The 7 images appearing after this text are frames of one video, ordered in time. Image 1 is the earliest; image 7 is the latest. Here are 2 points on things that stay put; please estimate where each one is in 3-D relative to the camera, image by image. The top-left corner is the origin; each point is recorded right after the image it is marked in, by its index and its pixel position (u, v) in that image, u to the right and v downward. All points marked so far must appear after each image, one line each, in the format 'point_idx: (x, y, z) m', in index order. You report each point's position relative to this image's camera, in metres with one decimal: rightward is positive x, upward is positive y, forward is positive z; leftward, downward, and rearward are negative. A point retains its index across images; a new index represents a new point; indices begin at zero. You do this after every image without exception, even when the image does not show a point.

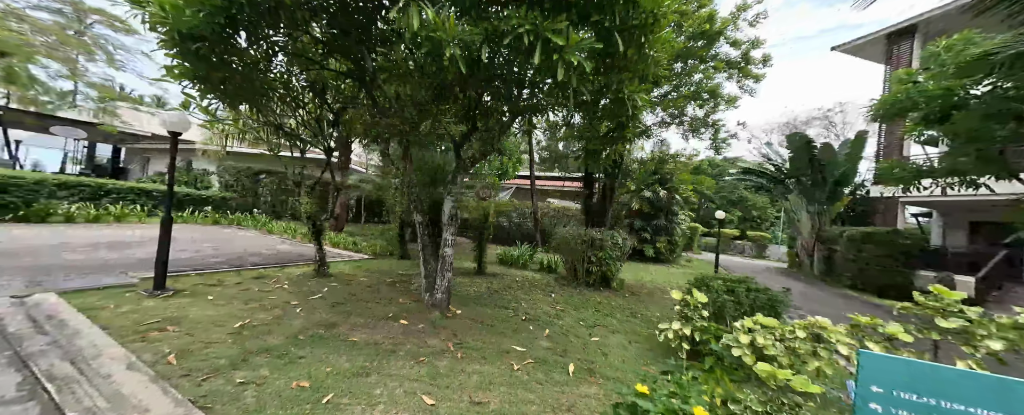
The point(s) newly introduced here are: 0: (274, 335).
0: (-2.5, -1.3, +3.0) m
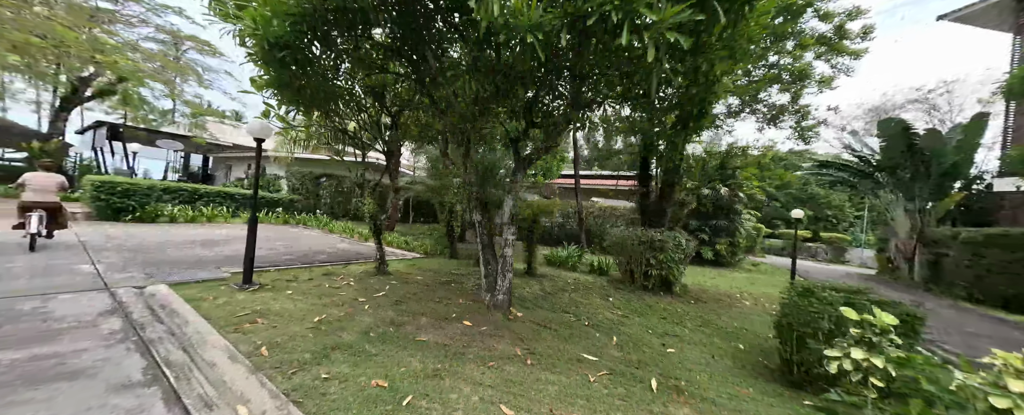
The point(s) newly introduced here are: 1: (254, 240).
0: (-1.8, -1.3, +3.1) m
1: (-3.7, -0.5, +4.3) m
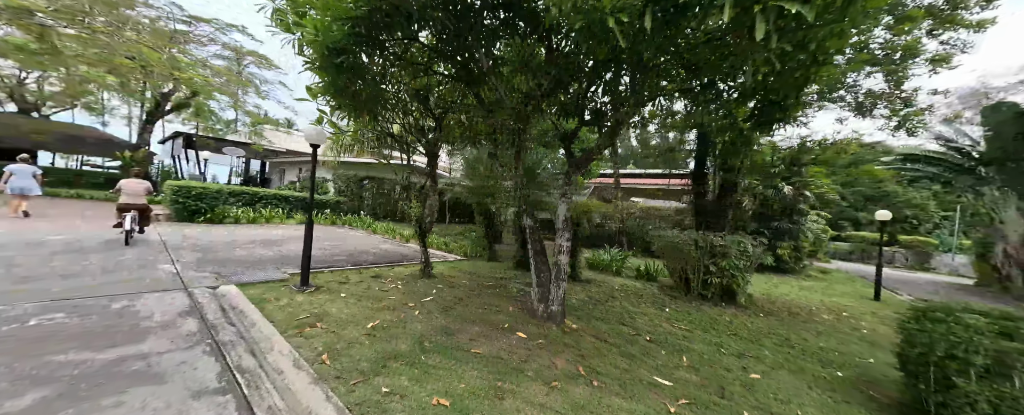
0: (-1.2, -1.4, +3.1) m
1: (-3.0, -0.5, +4.4) m
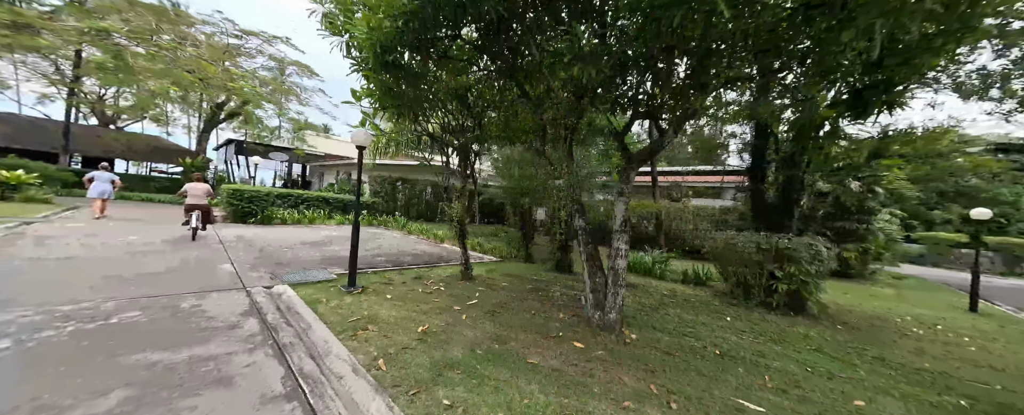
0: (-0.6, -1.4, +3.0) m
1: (-2.3, -0.6, +4.4) m
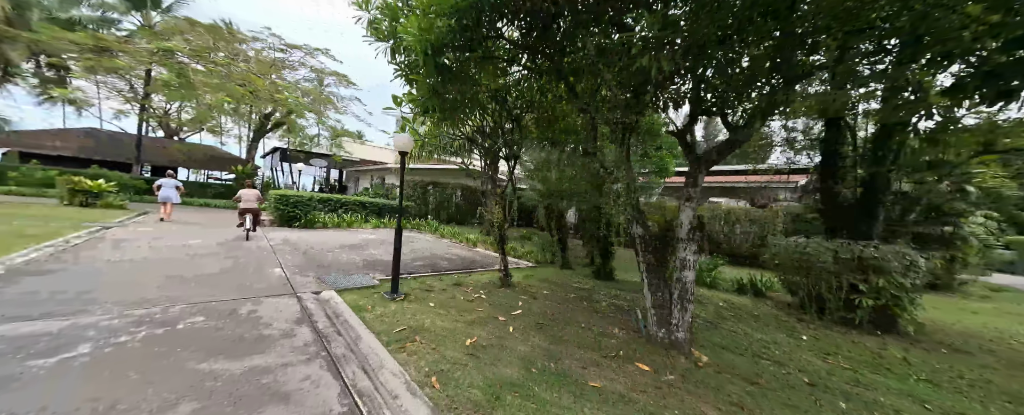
0: (-0.1, -1.5, +2.8) m
1: (-1.7, -0.7, +4.4) m
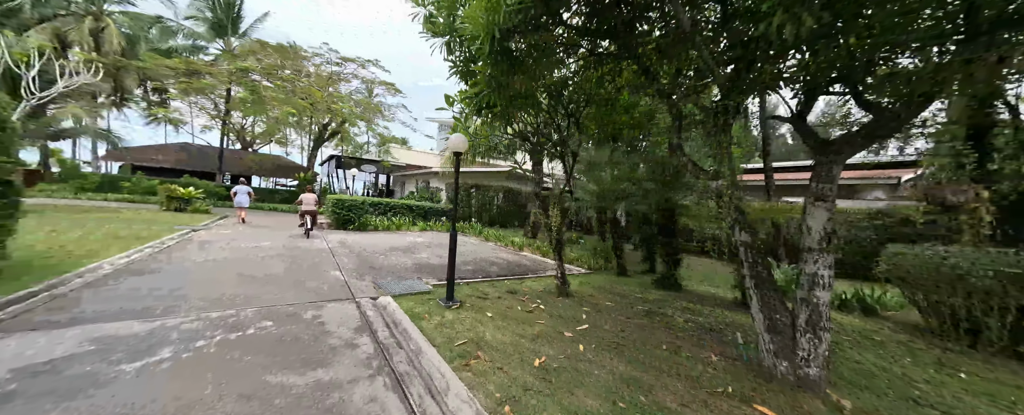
0: (+0.6, -1.5, +2.4) m
1: (-0.8, -0.7, +4.2) m
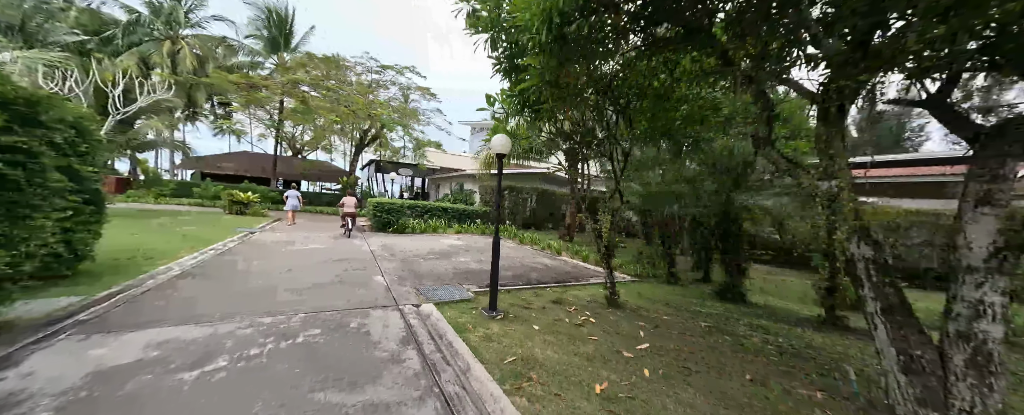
0: (+1.0, -1.5, +2.0) m
1: (-0.2, -0.8, +4.0) m
